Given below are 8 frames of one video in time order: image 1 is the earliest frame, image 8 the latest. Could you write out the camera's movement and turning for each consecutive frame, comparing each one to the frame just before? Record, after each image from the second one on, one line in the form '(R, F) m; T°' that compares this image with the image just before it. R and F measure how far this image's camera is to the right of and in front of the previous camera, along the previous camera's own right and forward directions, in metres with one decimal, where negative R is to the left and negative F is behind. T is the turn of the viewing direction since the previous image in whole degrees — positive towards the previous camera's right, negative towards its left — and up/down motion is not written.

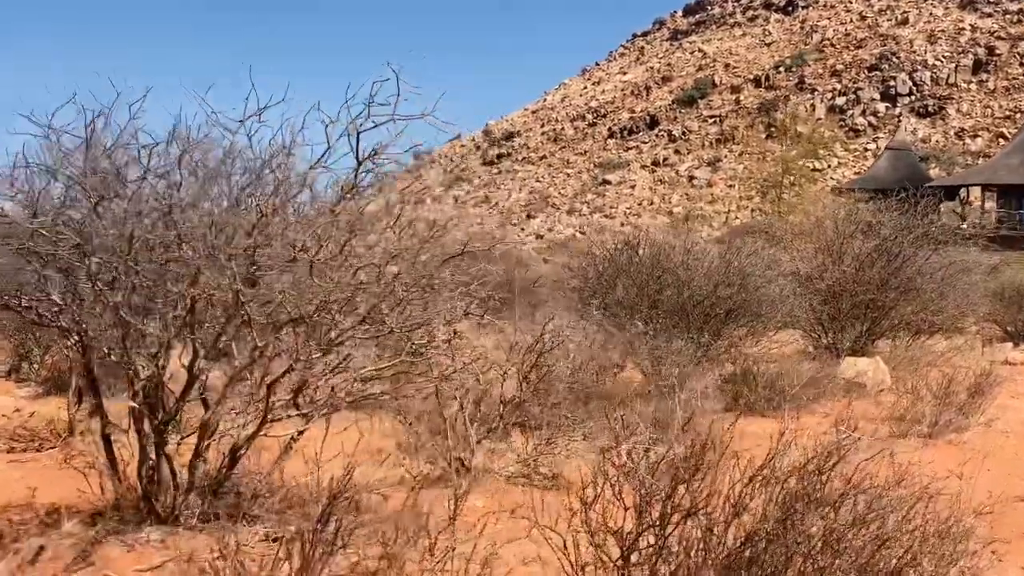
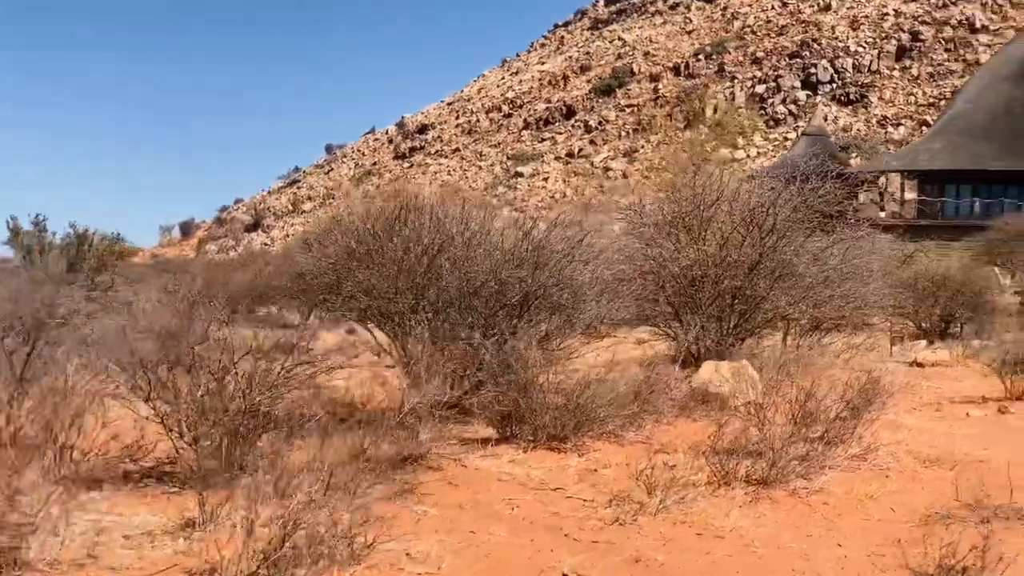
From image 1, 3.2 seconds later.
(+1.1, +2.5) m; +2°
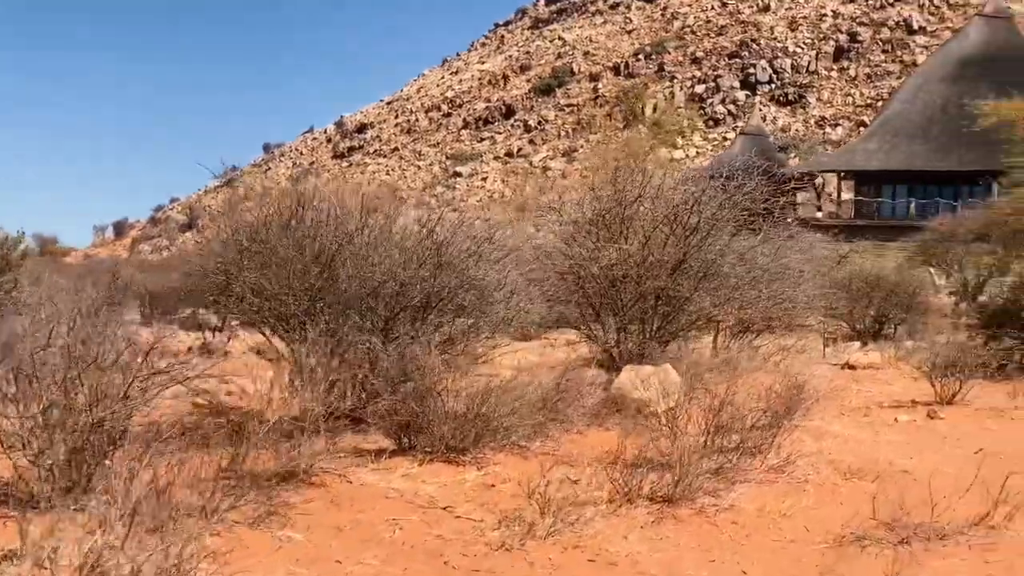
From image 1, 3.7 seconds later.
(+0.2, +0.4) m; +2°
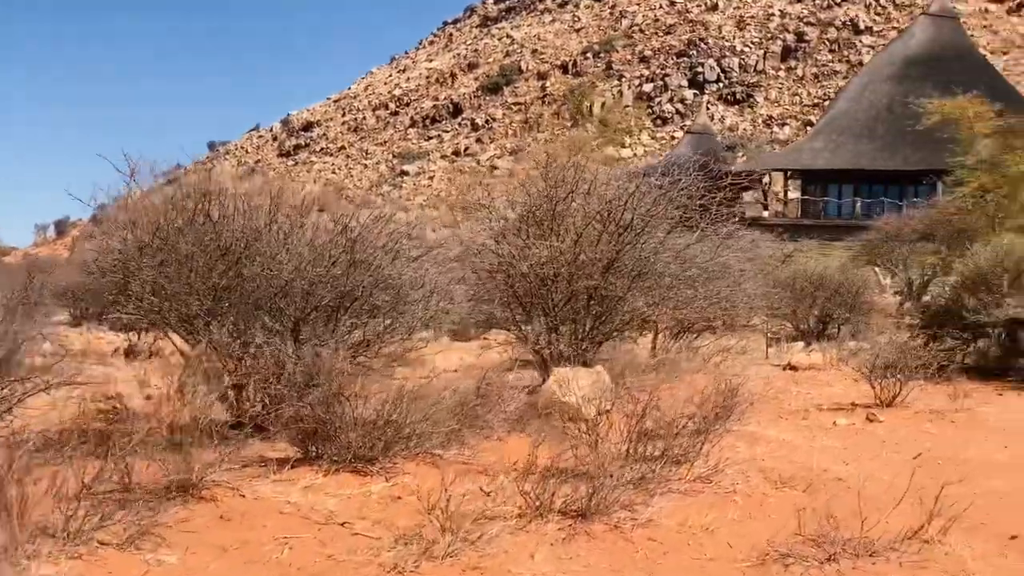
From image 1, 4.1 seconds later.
(+0.2, +0.3) m; +2°
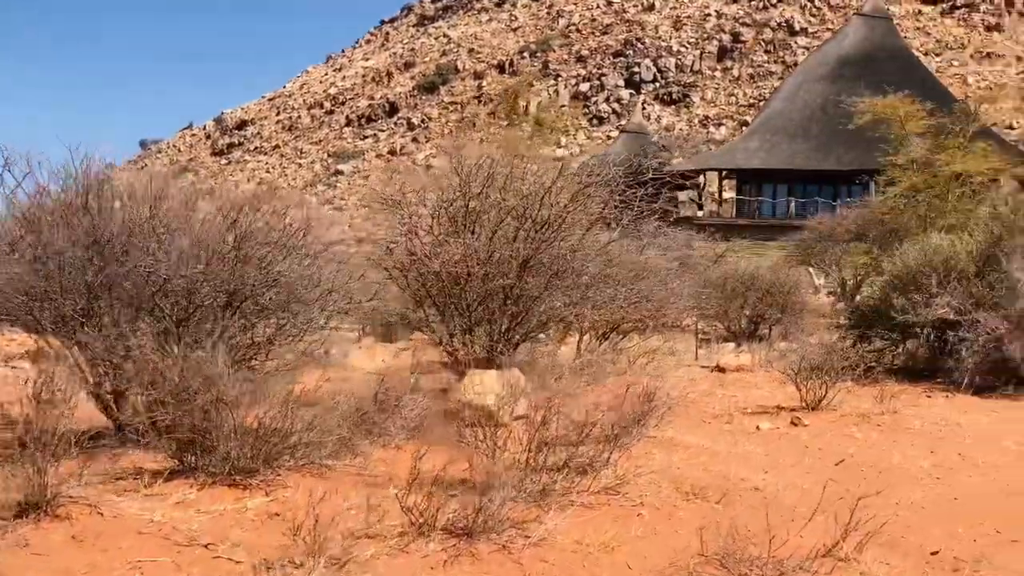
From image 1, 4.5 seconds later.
(+0.2, +0.4) m; +2°
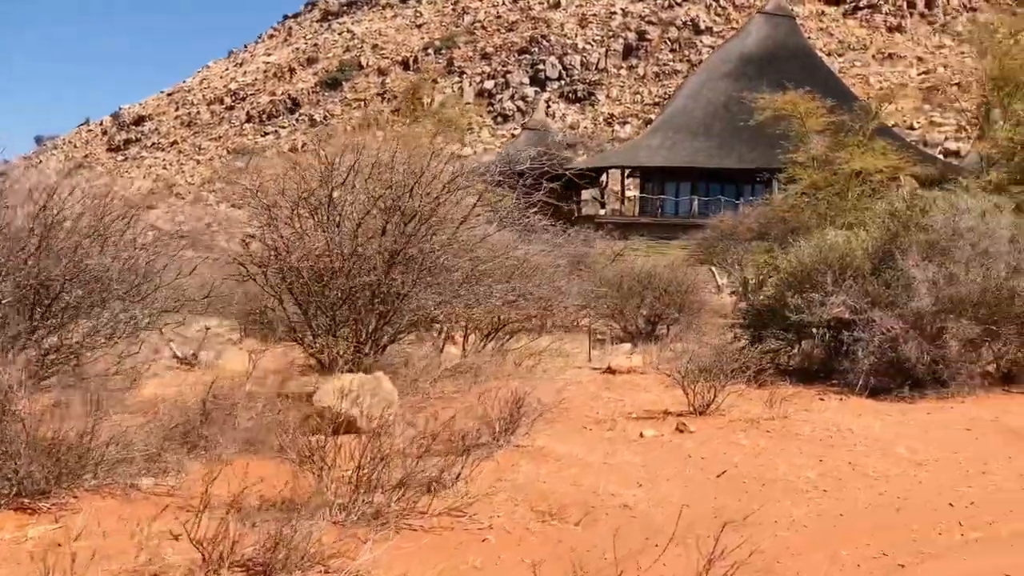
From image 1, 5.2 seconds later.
(+0.2, +0.6) m; +4°
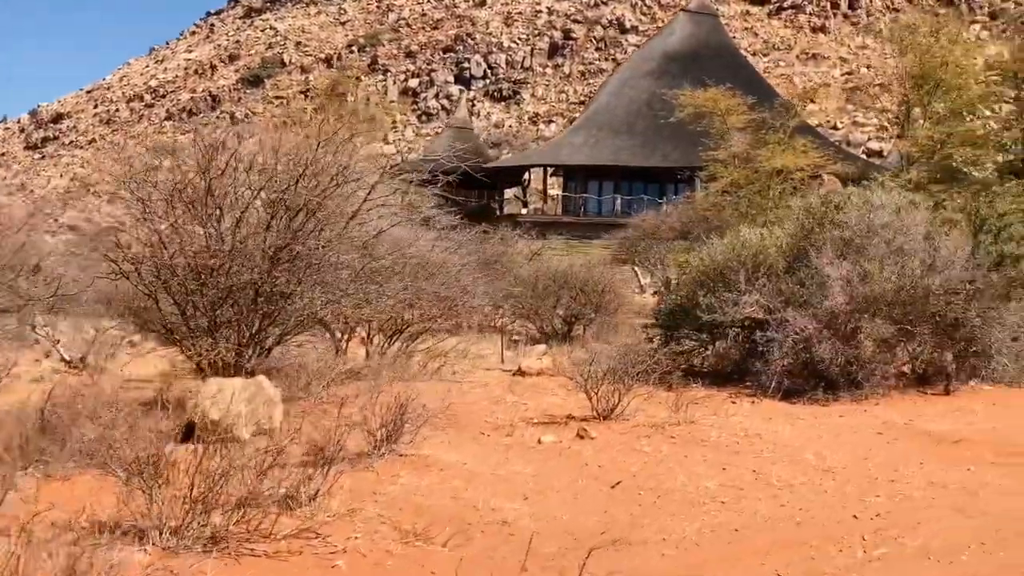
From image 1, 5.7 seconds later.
(+0.2, +0.4) m; +3°
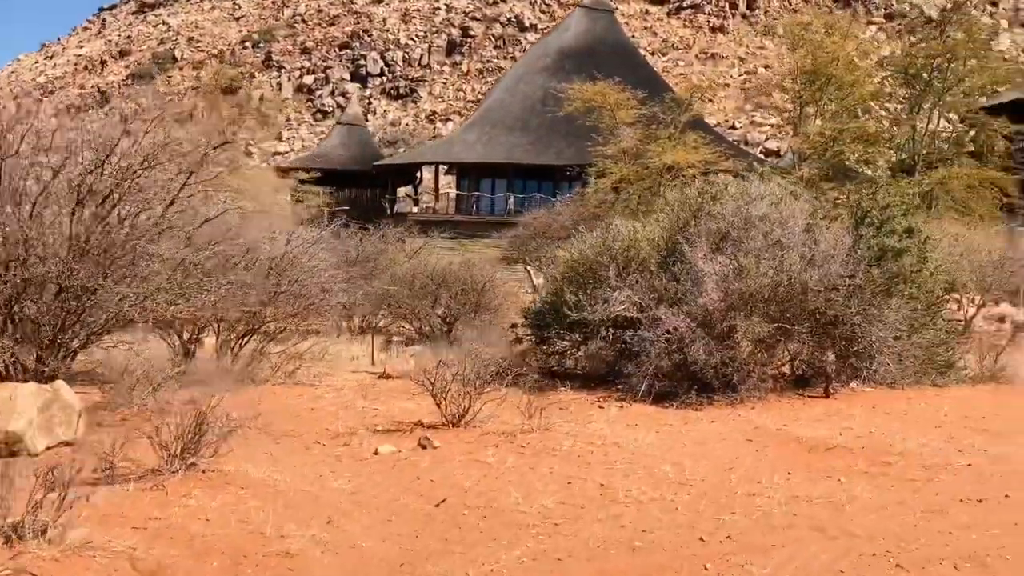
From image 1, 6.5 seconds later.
(+0.3, +0.7) m; +4°
